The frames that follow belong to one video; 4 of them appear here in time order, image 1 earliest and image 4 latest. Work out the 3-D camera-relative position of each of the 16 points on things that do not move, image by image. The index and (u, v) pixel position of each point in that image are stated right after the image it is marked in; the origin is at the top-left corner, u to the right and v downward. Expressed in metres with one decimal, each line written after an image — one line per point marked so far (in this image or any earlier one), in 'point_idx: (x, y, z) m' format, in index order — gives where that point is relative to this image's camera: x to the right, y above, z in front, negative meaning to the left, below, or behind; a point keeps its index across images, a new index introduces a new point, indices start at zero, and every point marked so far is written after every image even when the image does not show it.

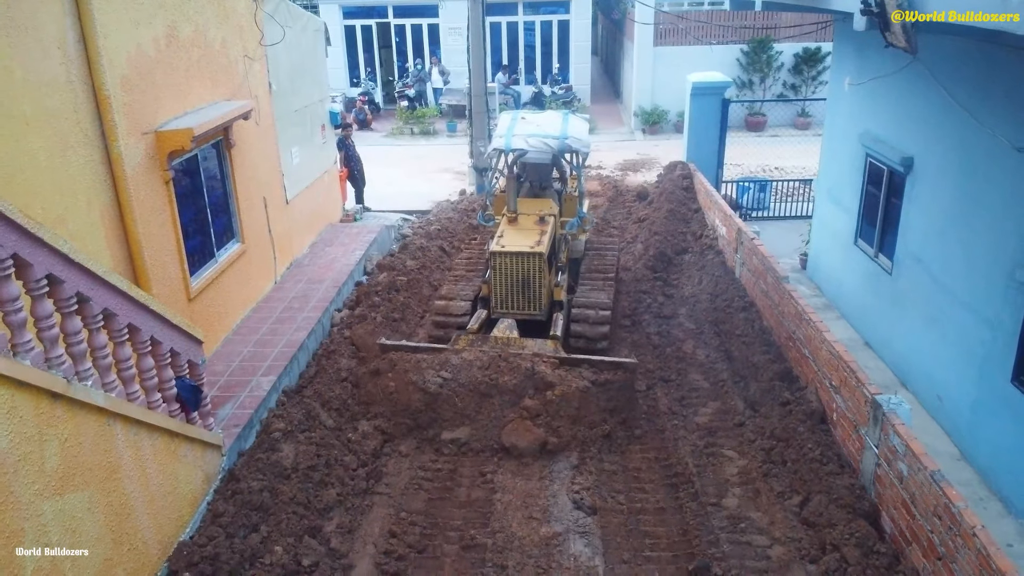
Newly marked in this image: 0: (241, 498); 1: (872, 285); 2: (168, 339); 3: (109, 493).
0: (-2.0, -1.5, +5.7) m
1: (+3.7, 0.0, +7.9) m
2: (-2.3, -0.4, +5.2) m
3: (-2.4, -1.2, +4.6) m
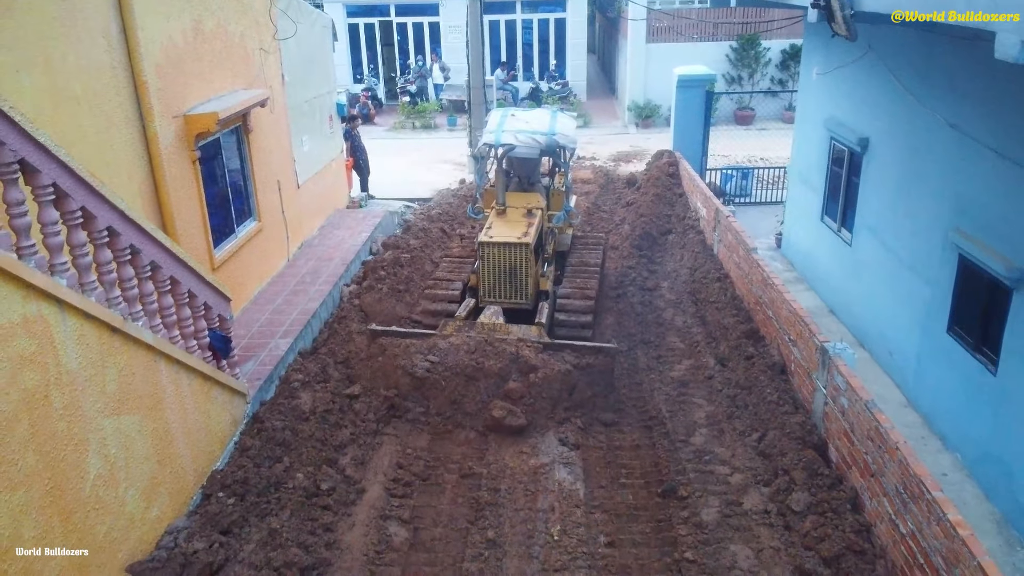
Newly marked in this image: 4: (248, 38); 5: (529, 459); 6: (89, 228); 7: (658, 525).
0: (-2.1, -1.2, +6.5) m
1: (+3.6, +0.3, +8.7) m
2: (-2.4, 0.0, +6.0) m
3: (-2.5, -0.9, +5.4) m
4: (-3.2, +3.0, +9.2) m
5: (+0.2, -1.4, +6.4) m
6: (-2.6, +0.4, +4.7) m
7: (+1.1, -1.7, +5.7) m
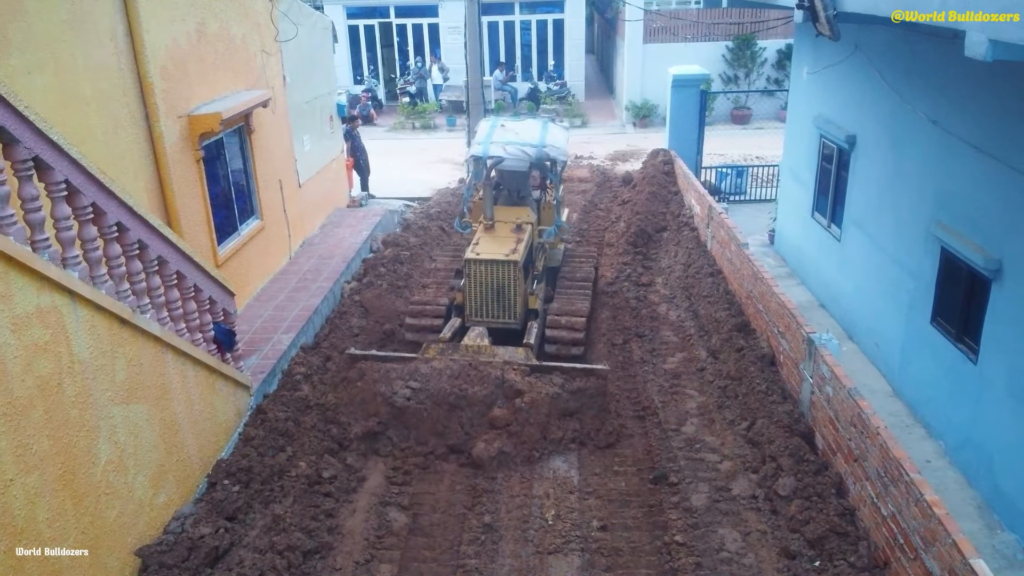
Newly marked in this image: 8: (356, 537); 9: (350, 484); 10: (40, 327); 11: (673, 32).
0: (-2.1, -1.2, +6.7) m
1: (+3.6, +0.4, +8.9) m
2: (-2.4, 0.0, +6.2) m
3: (-2.5, -0.9, +5.5) m
4: (-3.2, +3.0, +9.4) m
5: (+0.1, -1.4, +6.6) m
6: (-2.6, +0.4, +4.9) m
7: (+1.0, -1.7, +5.9) m
8: (-1.1, -1.8, +5.6) m
9: (-1.3, -1.6, +6.2) m
10: (-2.7, -0.2, +4.4) m
11: (+4.1, +6.6, +19.9) m
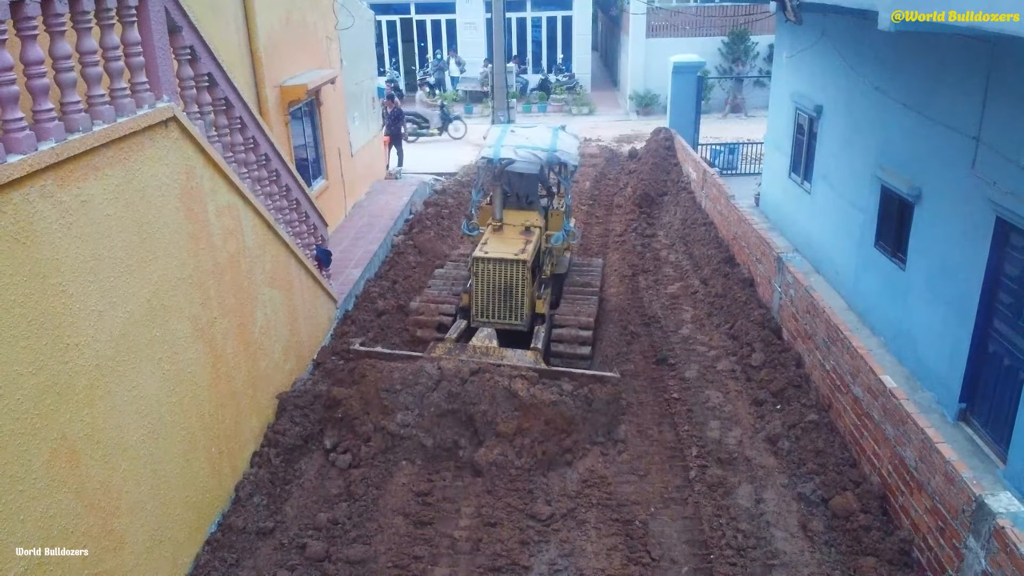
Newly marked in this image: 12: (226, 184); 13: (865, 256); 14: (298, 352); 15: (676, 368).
0: (-1.7, -0.4, +8.5) m
1: (+4.0, +1.1, +10.7) m
2: (-2.1, +0.8, +8.0) m
3: (-2.1, -0.1, +7.4) m
4: (-2.8, +3.8, +11.3) m
5: (+0.5, -0.6, +8.4) m
6: (-2.2, +1.2, +6.7) m
7: (+1.4, -0.9, +7.7) m
8: (-0.8, -1.0, +7.5) m
9: (-0.9, -0.8, +8.0) m
10: (-2.3, +0.6, +6.2) m
11: (+4.5, +7.3, +21.7) m
12: (-2.3, +0.8, +6.1) m
13: (+4.0, +0.3, +8.6) m
14: (-2.1, -0.6, +7.5) m
15: (+1.7, -0.8, +7.8) m
